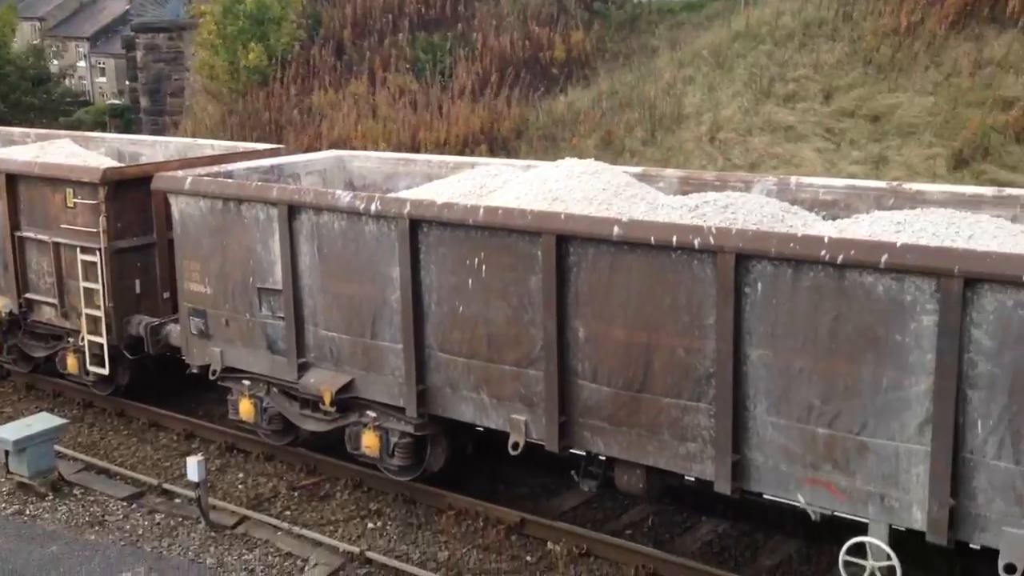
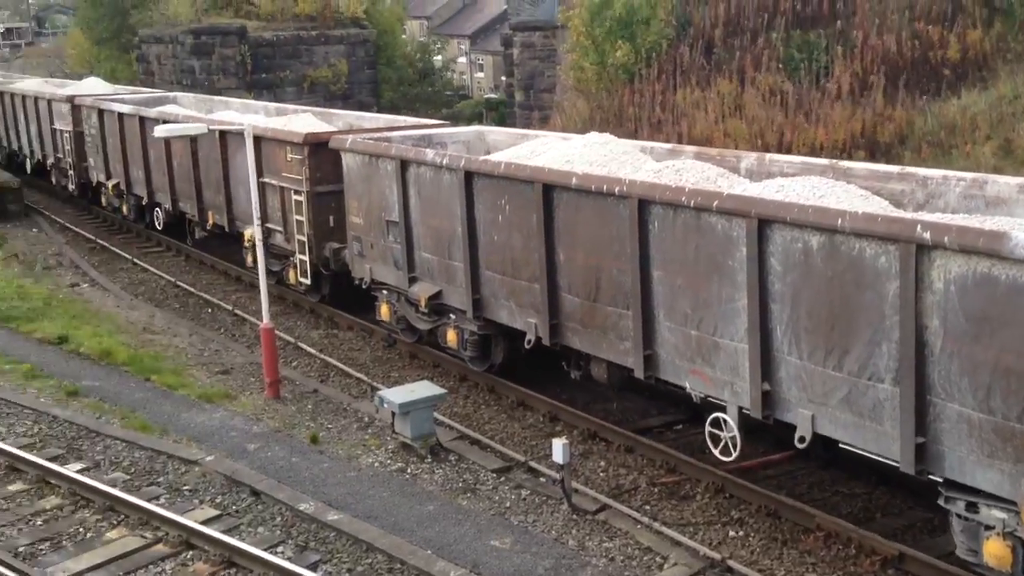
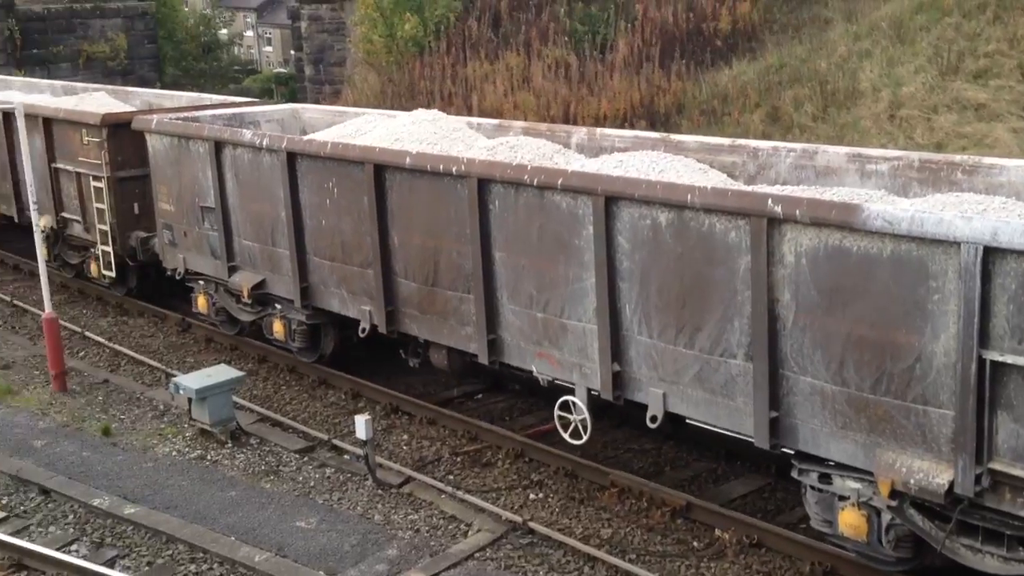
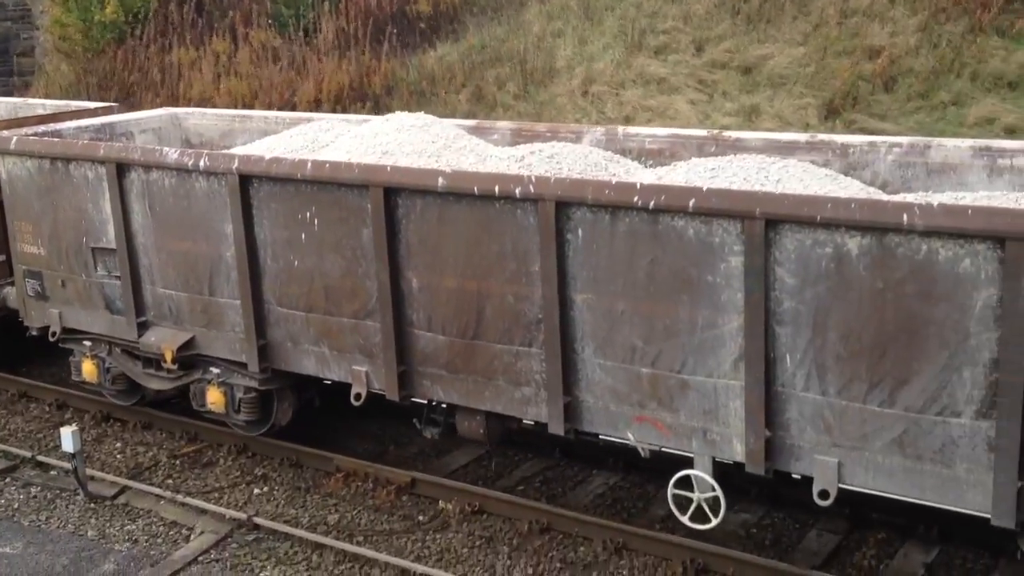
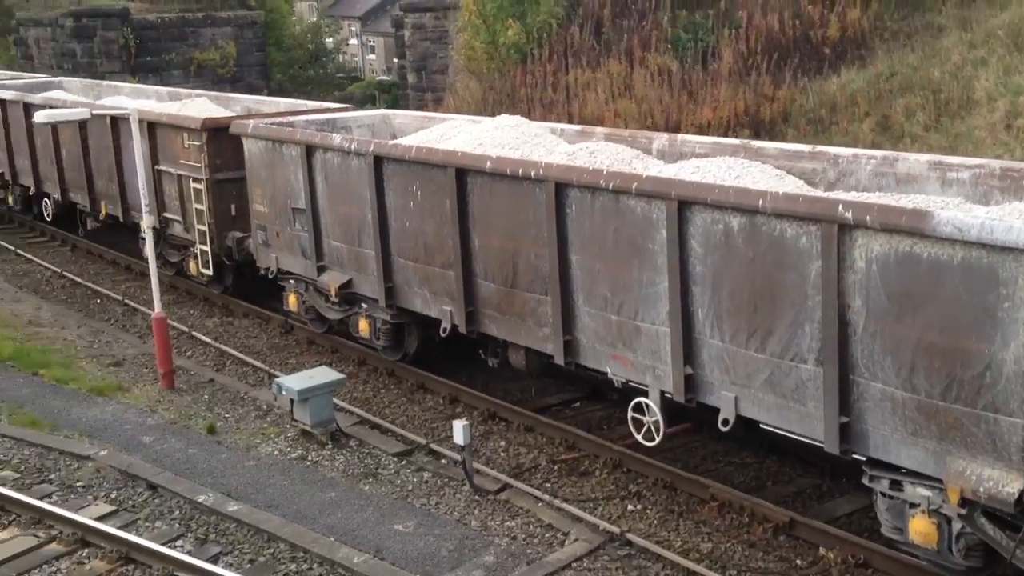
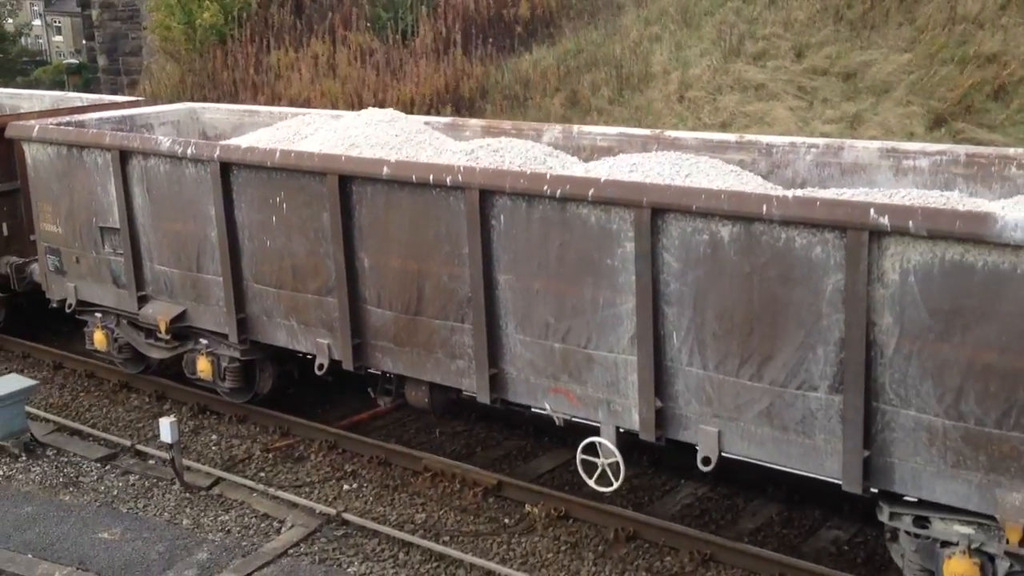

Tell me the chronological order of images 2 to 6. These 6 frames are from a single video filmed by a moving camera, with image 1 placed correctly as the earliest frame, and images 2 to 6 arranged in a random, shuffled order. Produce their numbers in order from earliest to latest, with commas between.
4, 6, 3, 5, 2
